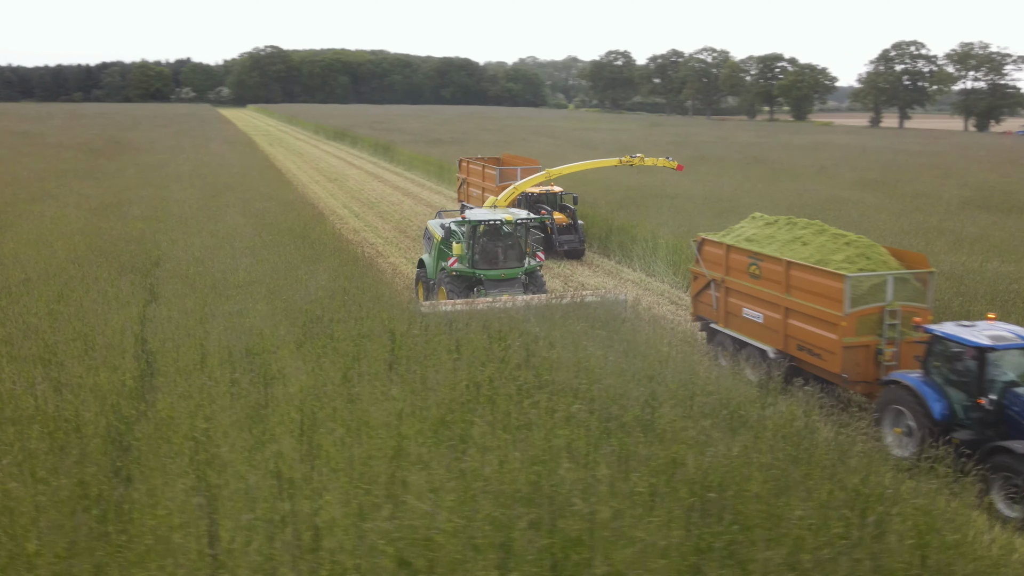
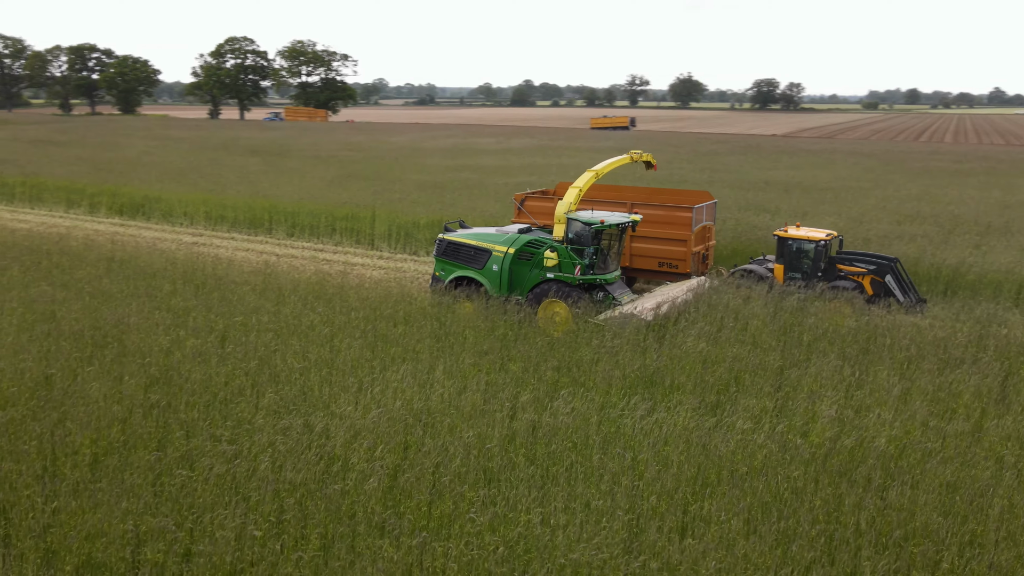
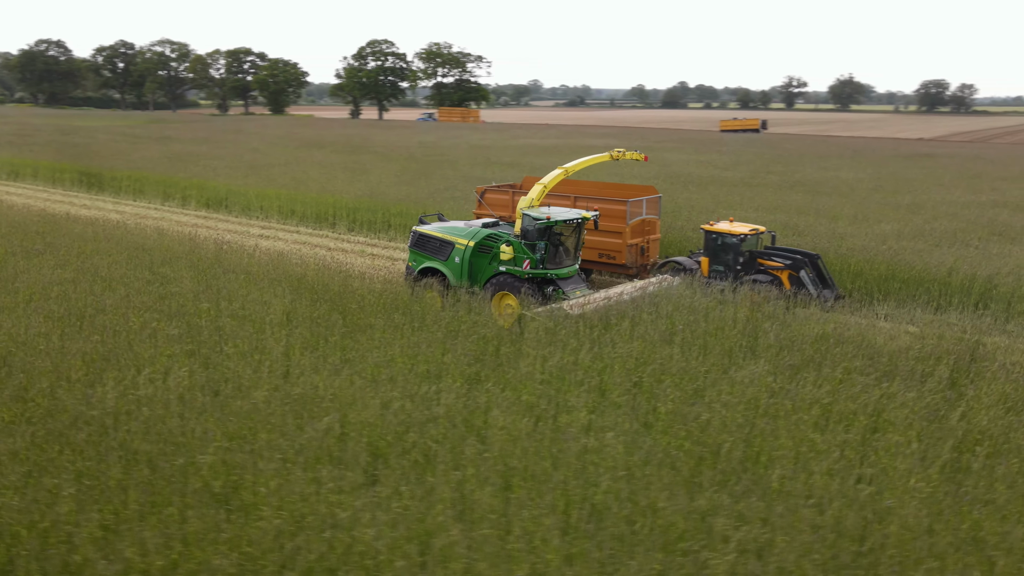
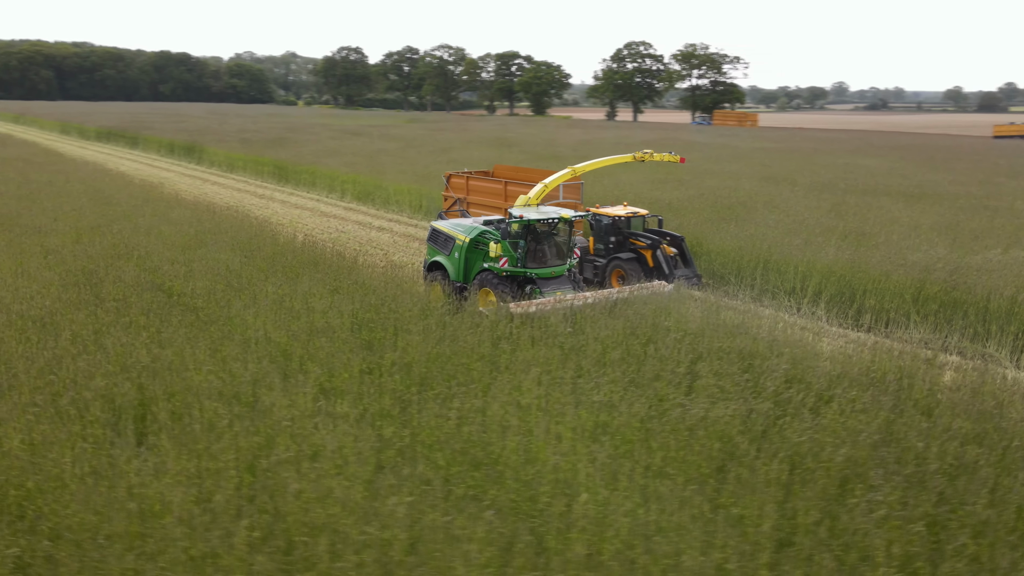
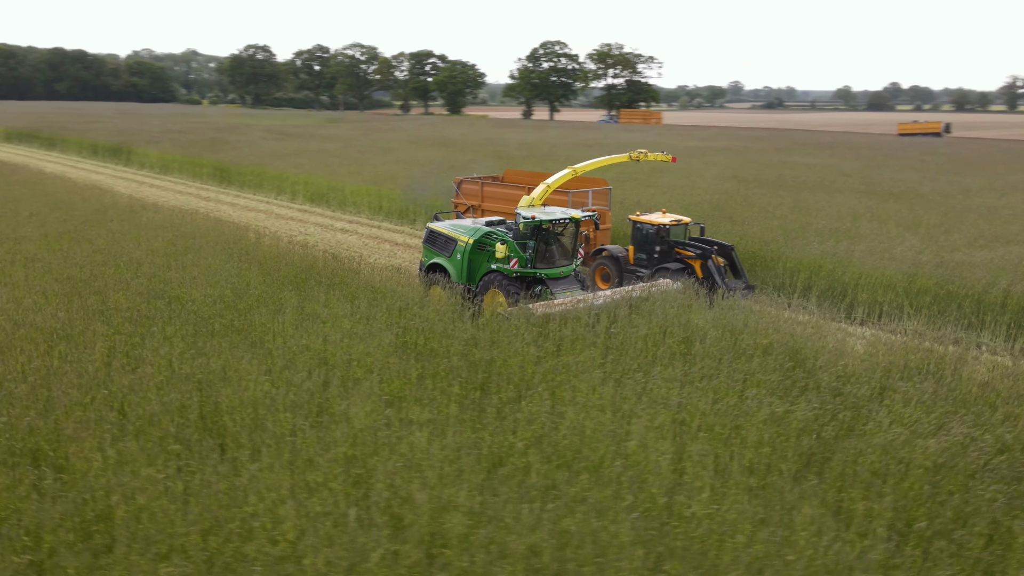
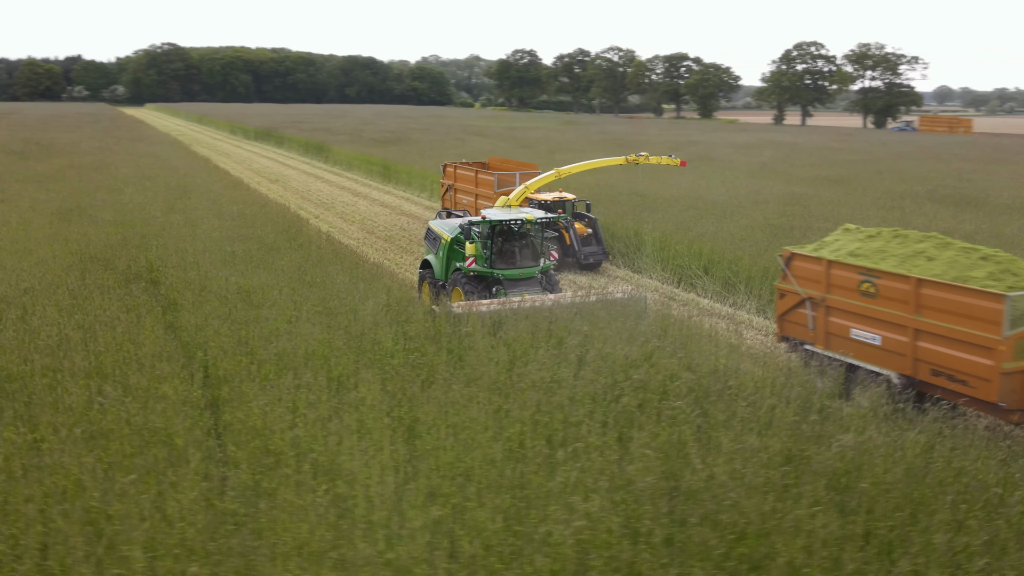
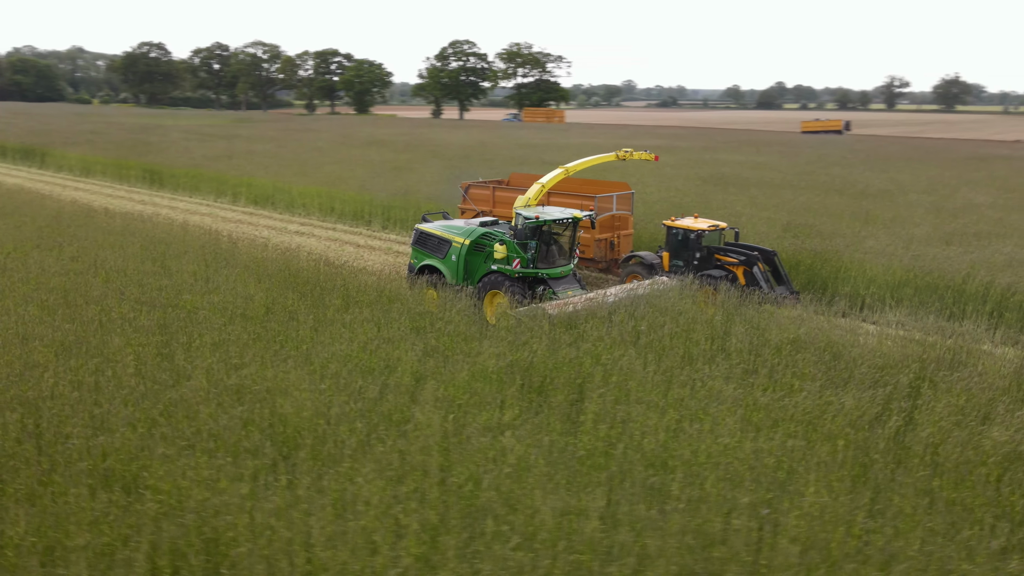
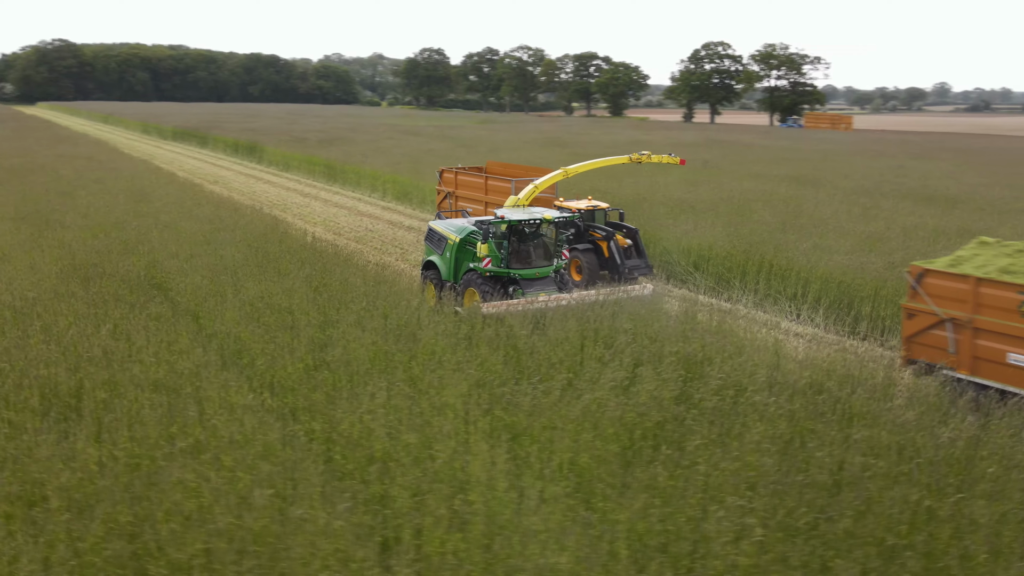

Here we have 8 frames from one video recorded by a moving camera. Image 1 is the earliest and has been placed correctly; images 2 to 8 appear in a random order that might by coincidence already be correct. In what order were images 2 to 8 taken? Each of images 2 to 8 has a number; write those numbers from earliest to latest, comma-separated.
6, 8, 4, 5, 7, 3, 2
